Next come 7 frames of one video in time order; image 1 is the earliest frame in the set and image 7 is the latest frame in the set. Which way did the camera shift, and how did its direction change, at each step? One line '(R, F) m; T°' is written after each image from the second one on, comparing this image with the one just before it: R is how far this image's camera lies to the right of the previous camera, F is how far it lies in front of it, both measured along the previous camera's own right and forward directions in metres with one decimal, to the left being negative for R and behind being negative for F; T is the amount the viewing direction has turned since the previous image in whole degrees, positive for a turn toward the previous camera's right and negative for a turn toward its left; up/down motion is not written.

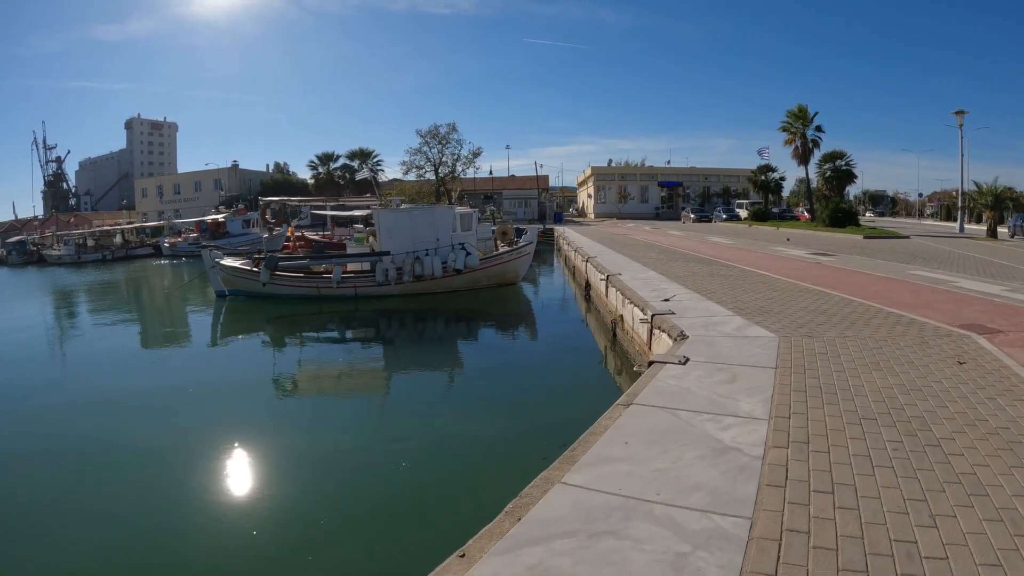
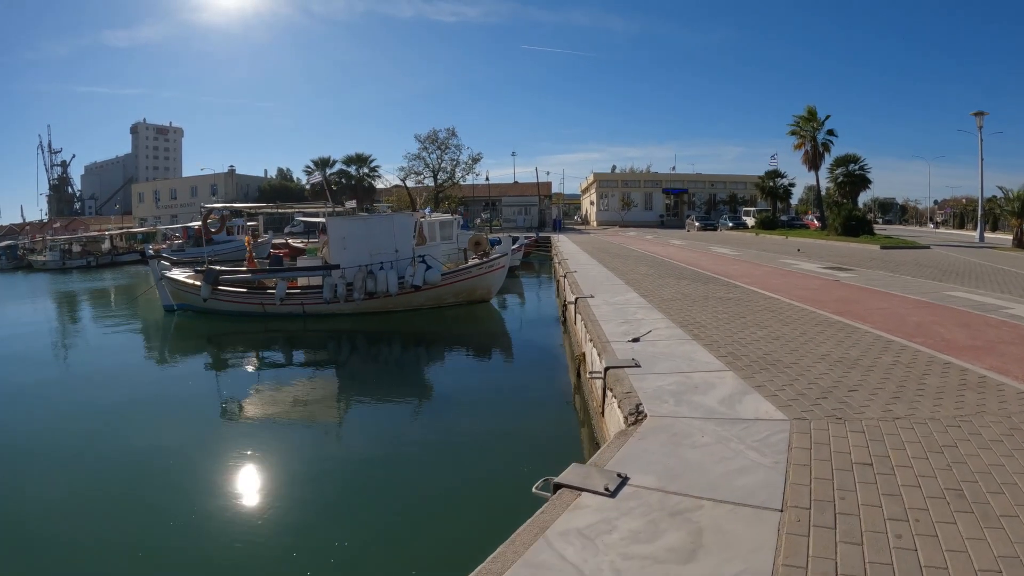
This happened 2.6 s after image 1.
(+1.0, +2.3) m; -1°
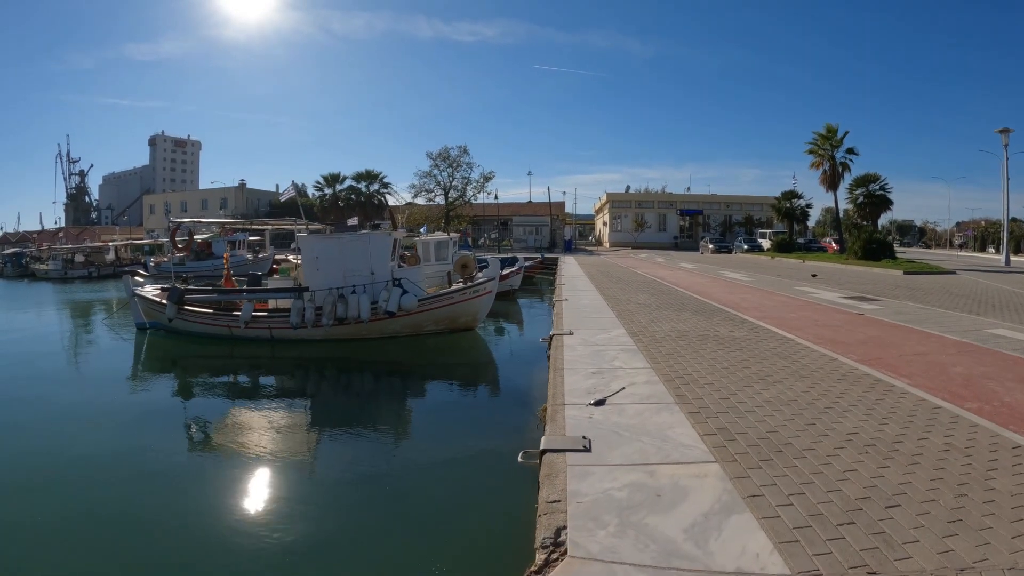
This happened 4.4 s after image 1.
(+0.7, +1.5) m; -1°
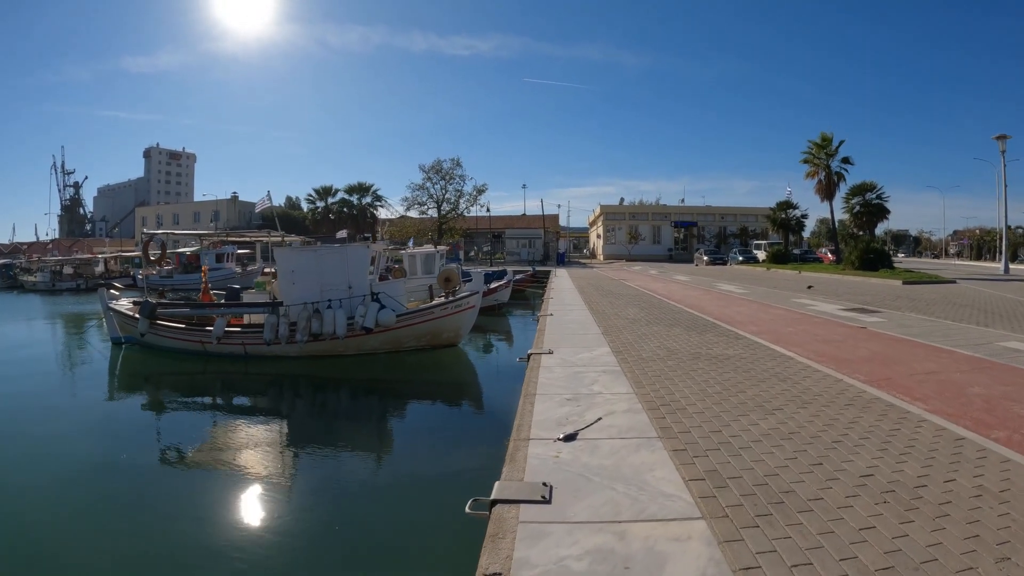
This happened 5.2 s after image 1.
(+0.3, +0.7) m; 0°
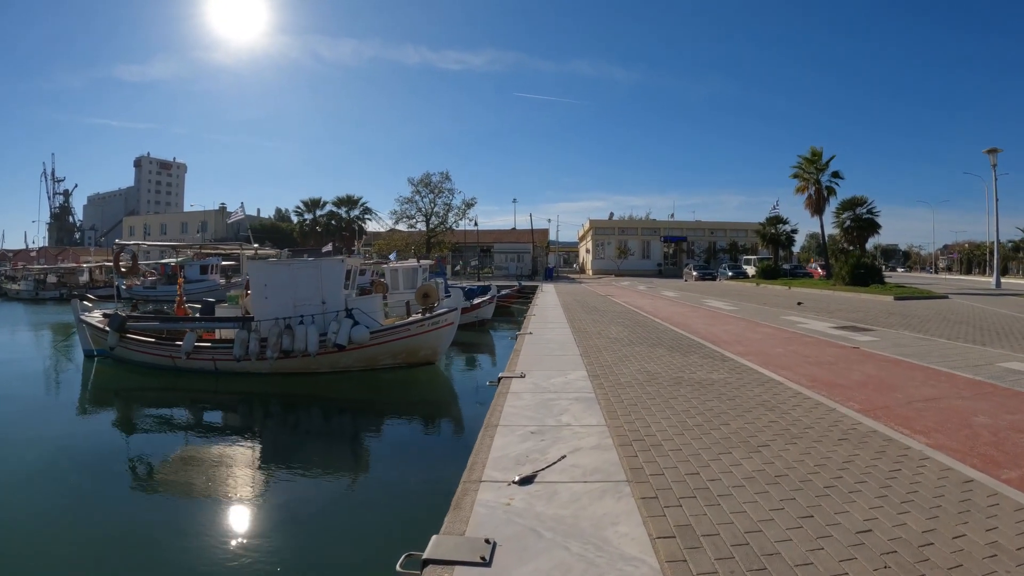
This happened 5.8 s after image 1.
(+0.3, +0.5) m; +1°
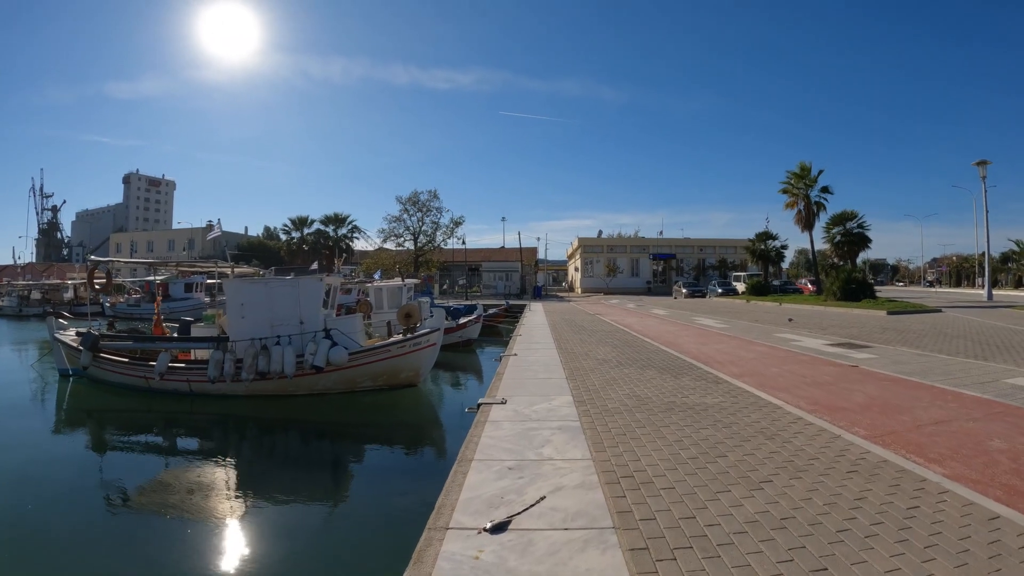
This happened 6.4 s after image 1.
(+0.1, +0.5) m; +1°
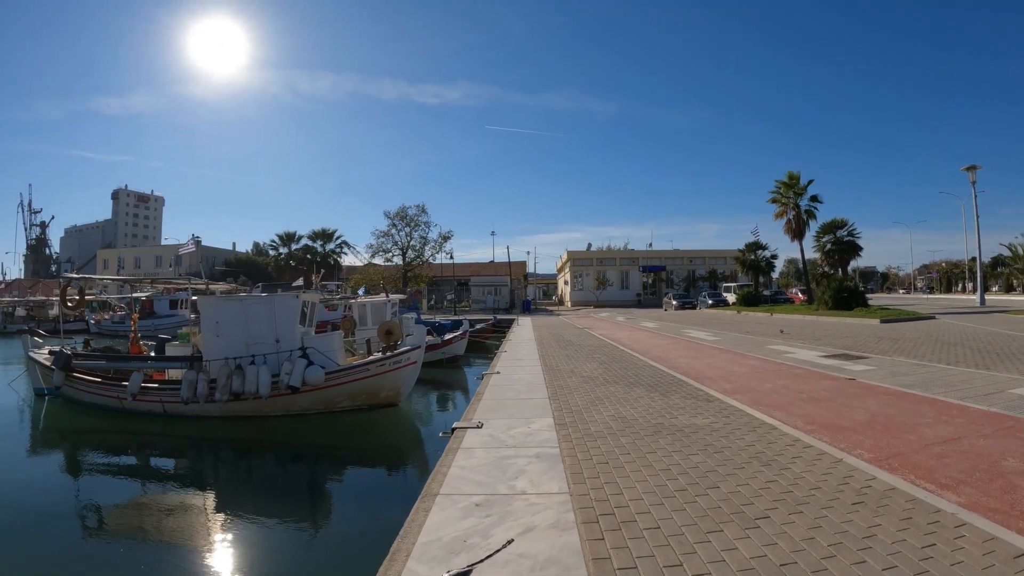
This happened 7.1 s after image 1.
(+0.2, +0.4) m; +1°
